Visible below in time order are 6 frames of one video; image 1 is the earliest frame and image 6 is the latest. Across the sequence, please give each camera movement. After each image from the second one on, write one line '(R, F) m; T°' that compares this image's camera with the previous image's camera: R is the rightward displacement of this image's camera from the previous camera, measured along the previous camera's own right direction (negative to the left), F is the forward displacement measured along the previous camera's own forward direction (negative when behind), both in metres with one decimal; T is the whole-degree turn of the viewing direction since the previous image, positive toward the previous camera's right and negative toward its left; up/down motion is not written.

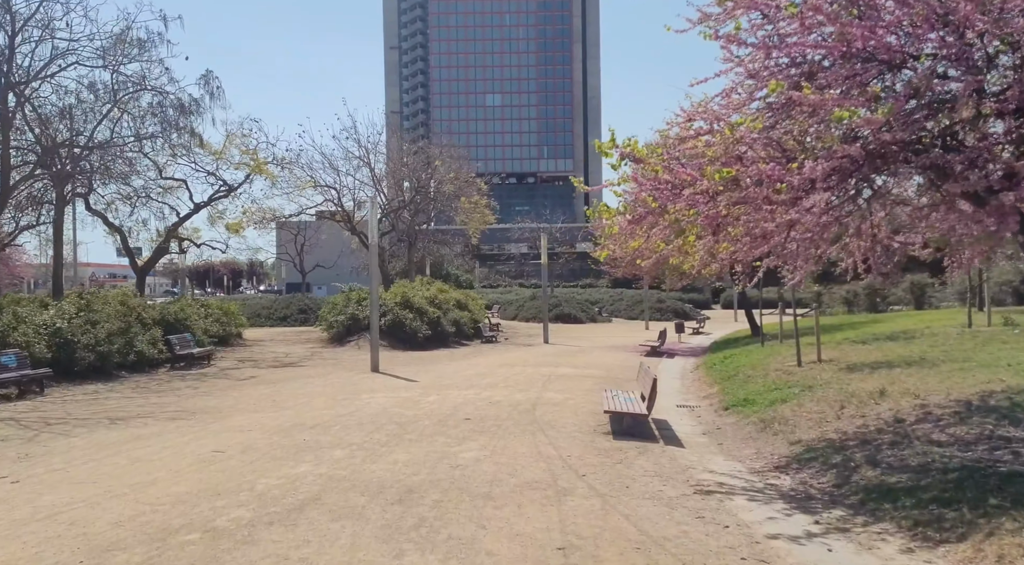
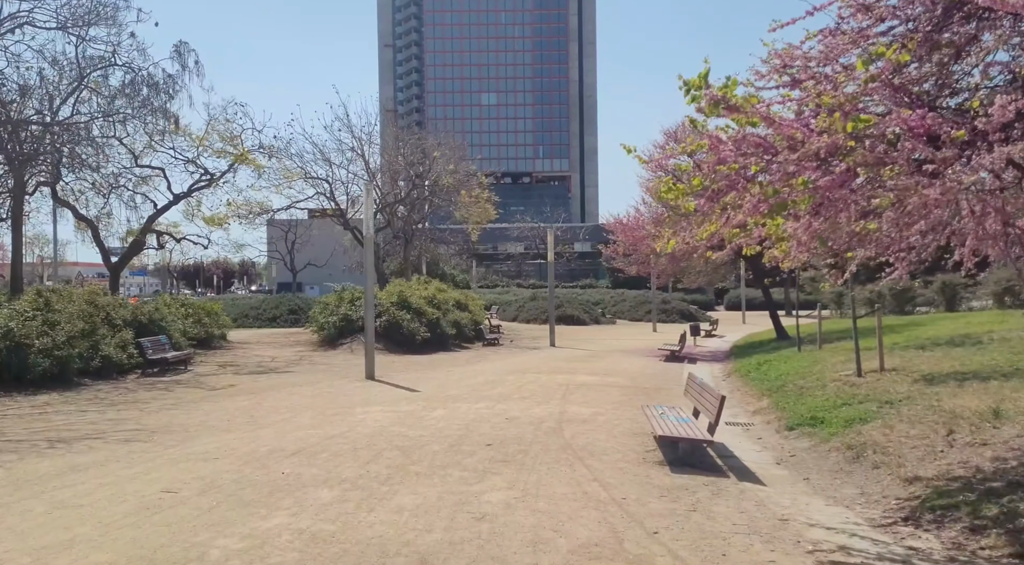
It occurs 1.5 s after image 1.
(-0.4, +1.9) m; 0°
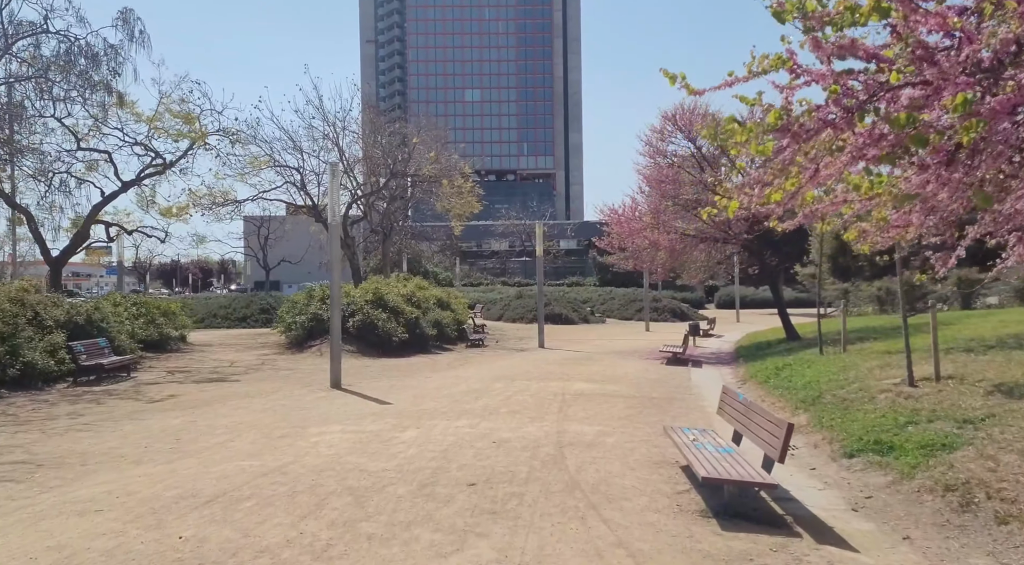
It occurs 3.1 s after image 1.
(0.0, +2.0) m; +1°
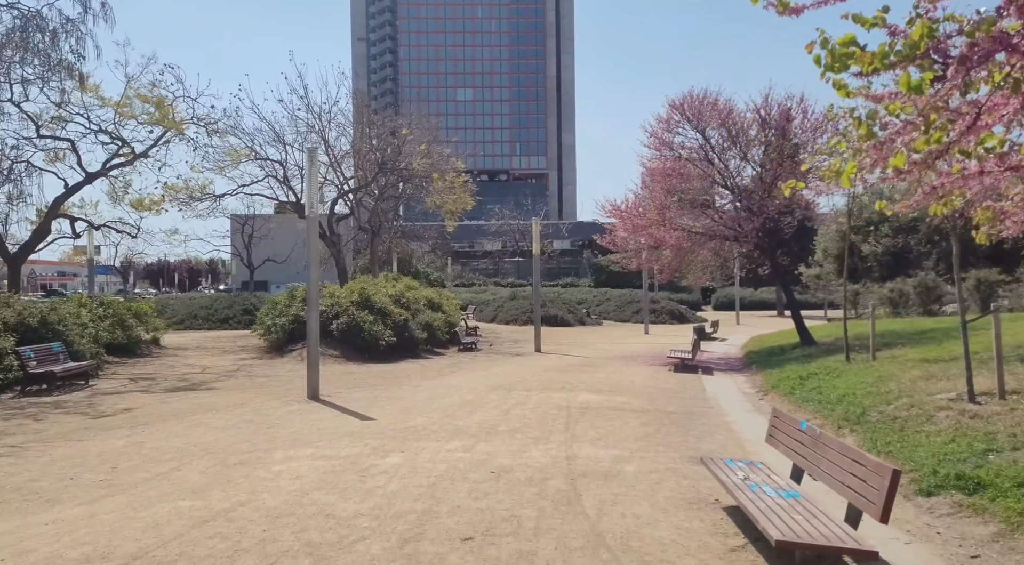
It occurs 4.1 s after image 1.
(-0.1, +1.4) m; +1°
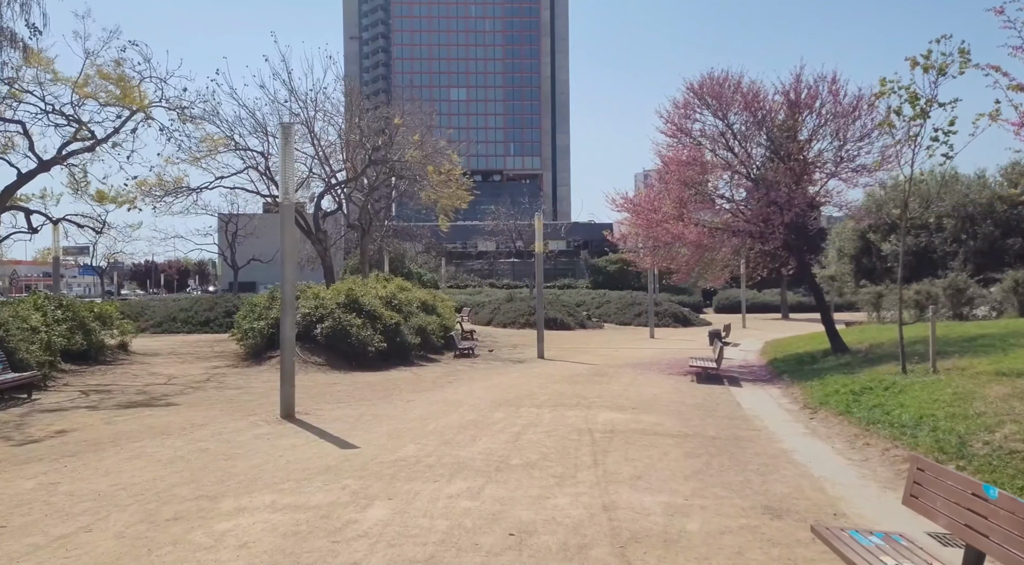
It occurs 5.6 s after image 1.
(-0.2, +1.8) m; +1°
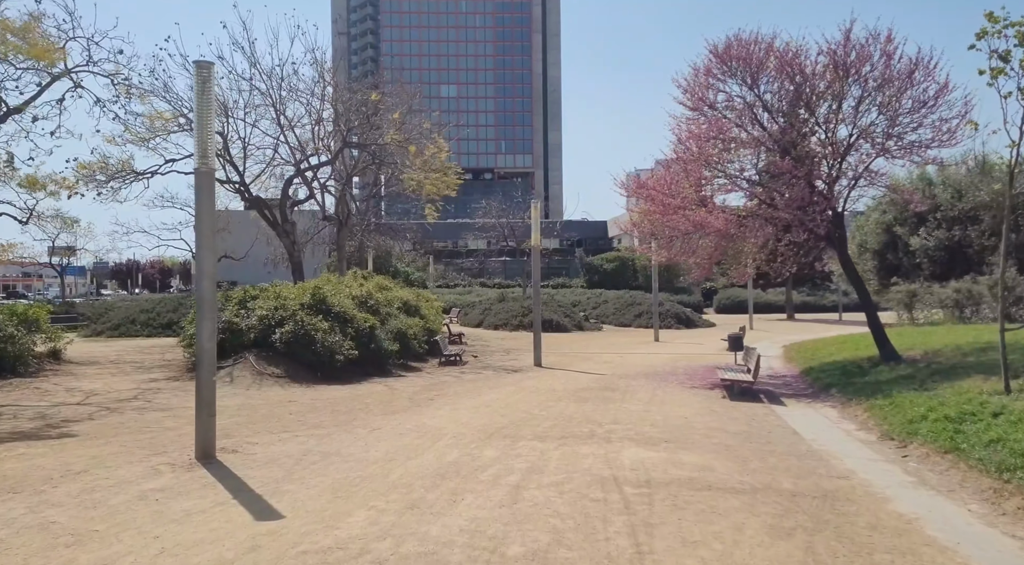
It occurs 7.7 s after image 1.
(0.0, +2.7) m; +1°
